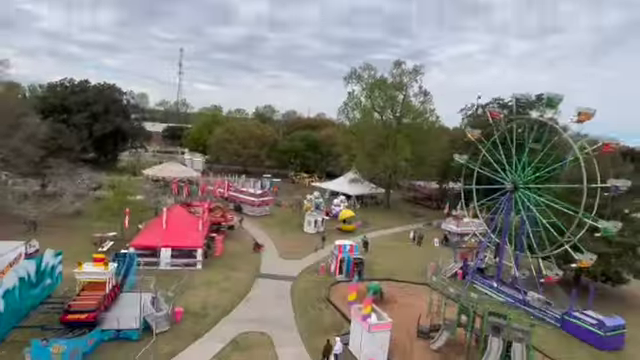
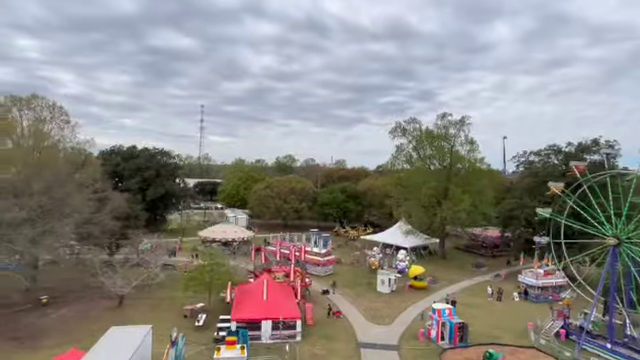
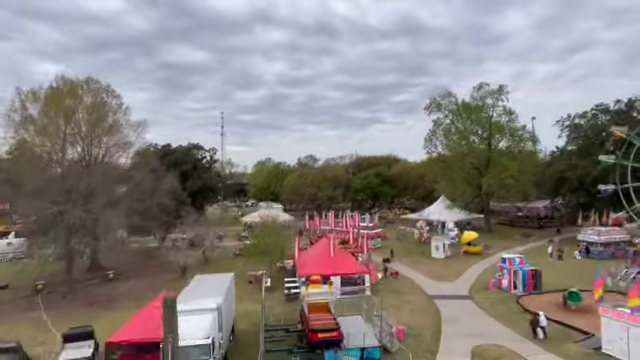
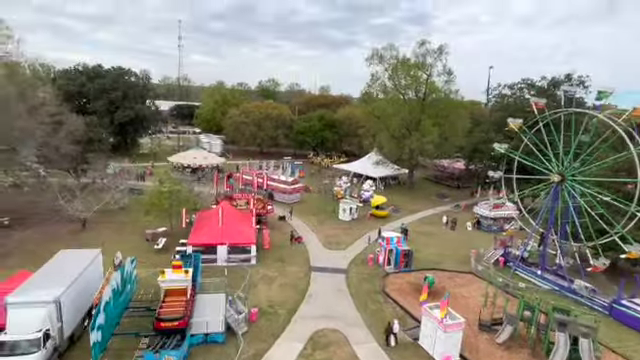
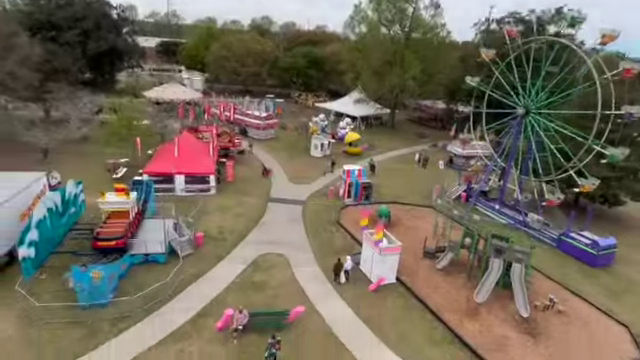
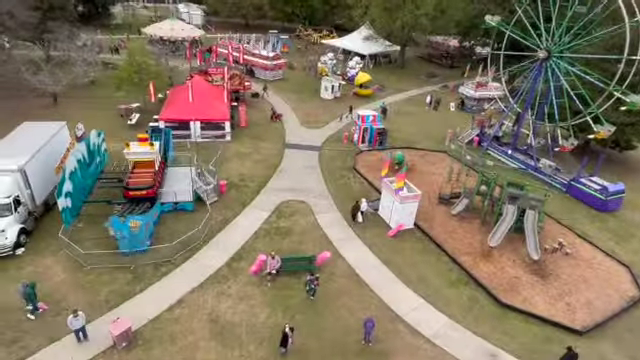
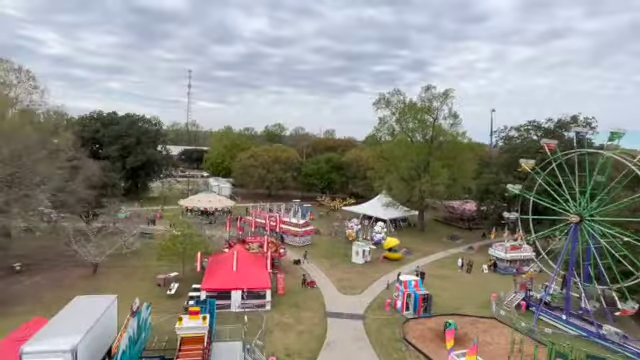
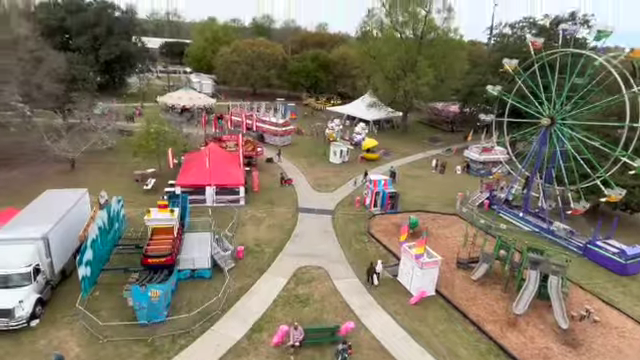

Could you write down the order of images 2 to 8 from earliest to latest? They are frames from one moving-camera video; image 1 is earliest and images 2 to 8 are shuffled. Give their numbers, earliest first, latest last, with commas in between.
5, 6, 8, 4, 7, 2, 3
